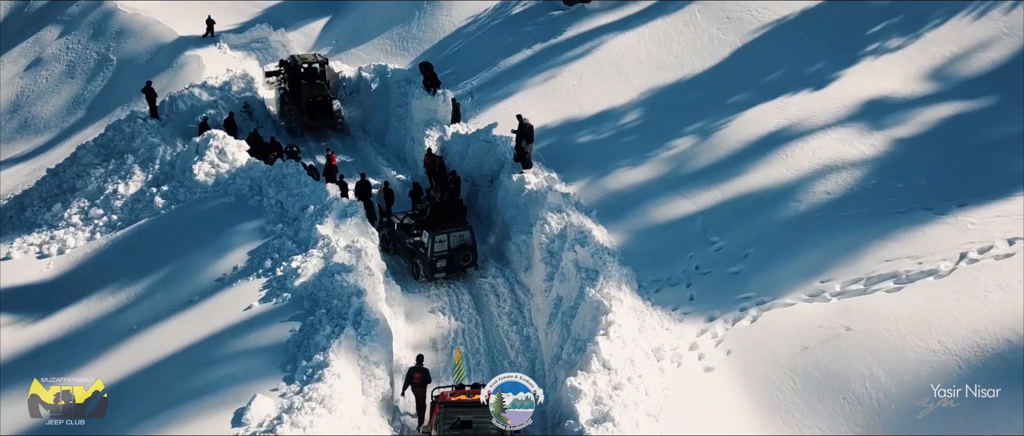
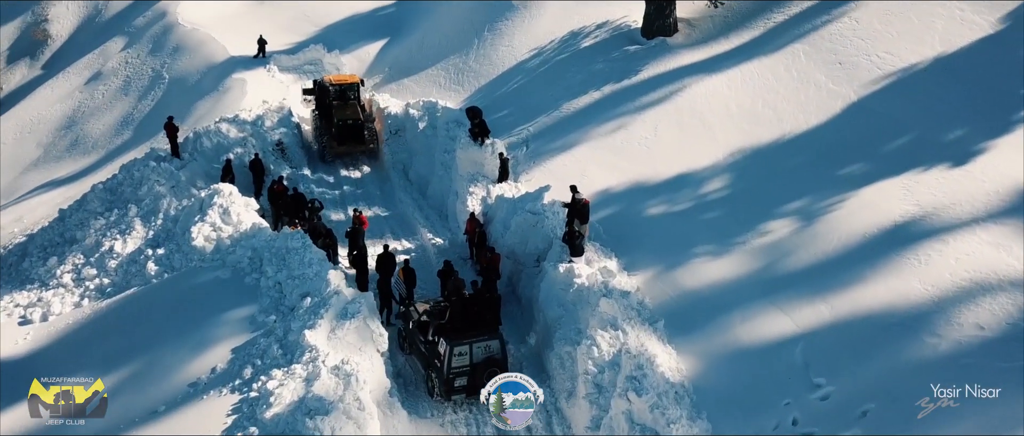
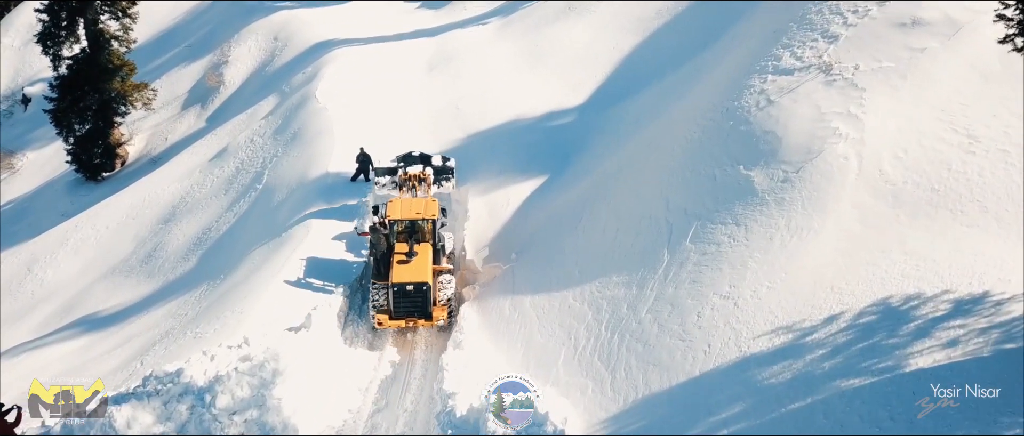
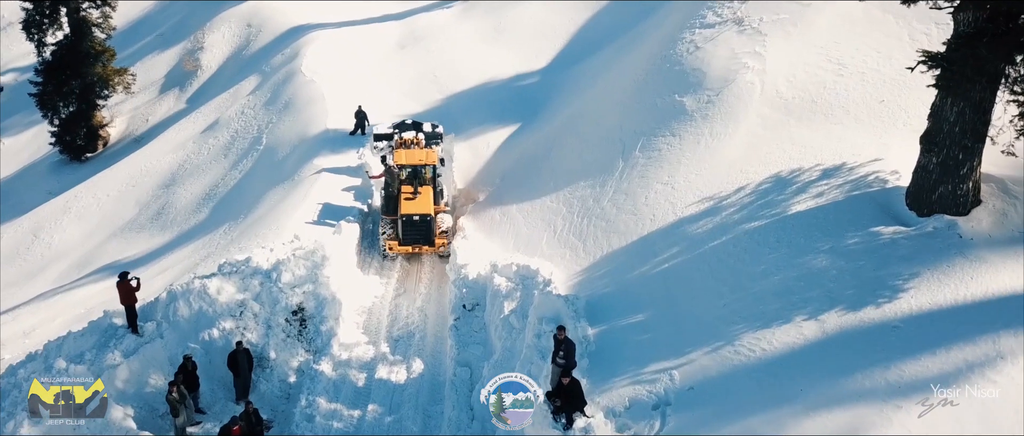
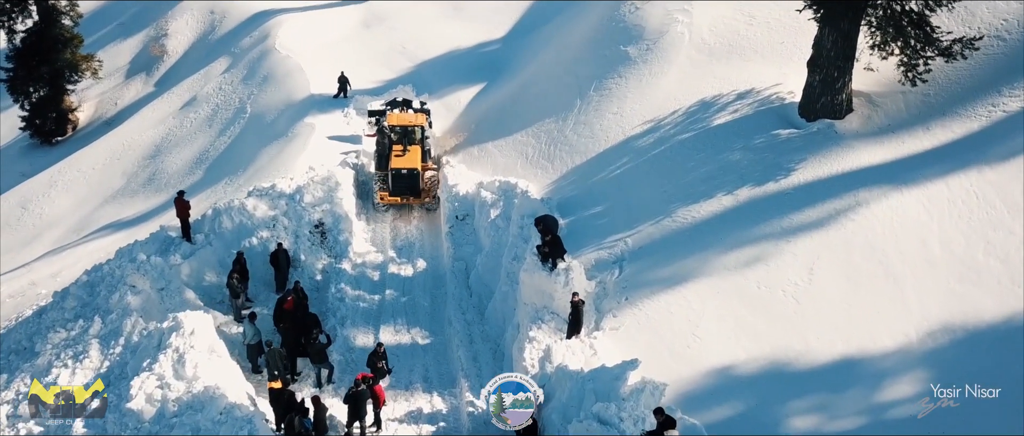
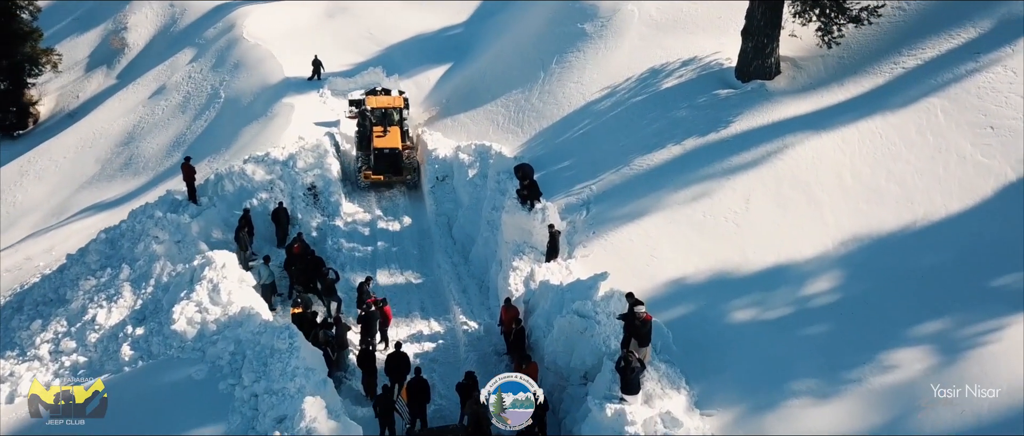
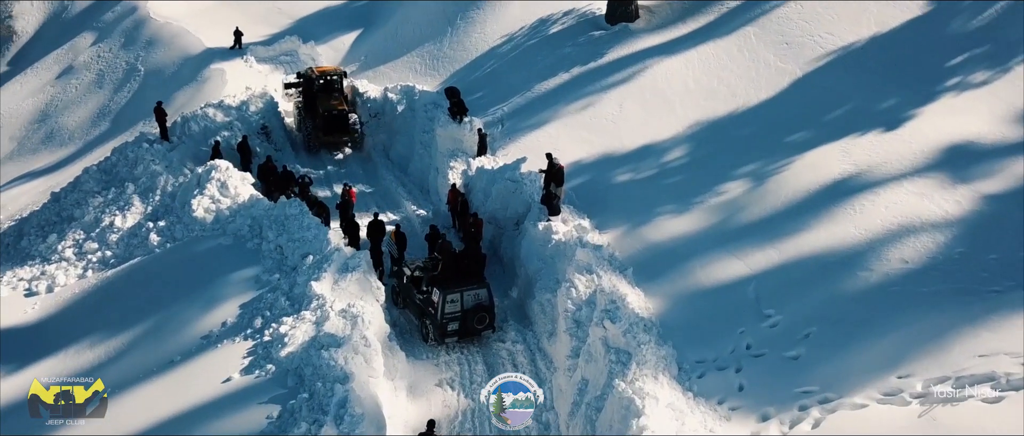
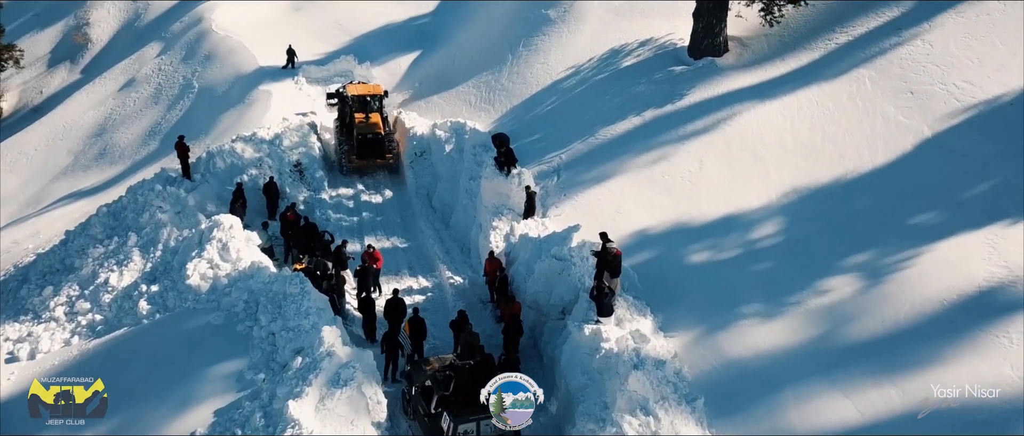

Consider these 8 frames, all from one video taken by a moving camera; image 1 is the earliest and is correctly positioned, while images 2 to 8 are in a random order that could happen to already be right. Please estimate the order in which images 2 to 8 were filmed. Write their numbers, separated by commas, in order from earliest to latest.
7, 2, 8, 6, 5, 4, 3
